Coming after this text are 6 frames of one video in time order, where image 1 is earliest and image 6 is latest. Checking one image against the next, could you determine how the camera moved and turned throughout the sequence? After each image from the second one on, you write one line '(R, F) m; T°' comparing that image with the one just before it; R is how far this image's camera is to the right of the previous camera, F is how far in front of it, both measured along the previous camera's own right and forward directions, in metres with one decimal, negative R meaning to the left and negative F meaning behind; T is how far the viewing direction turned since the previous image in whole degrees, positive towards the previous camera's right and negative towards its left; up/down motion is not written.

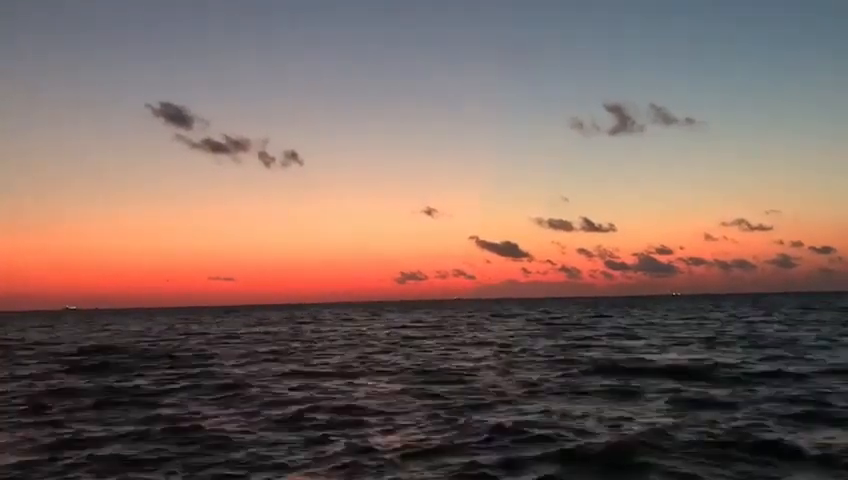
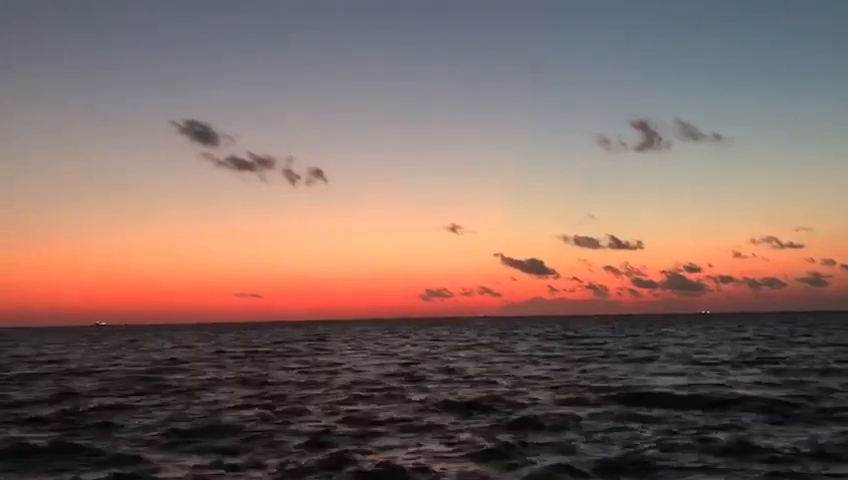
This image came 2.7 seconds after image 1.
(-0.8, +1.5) m; -2°
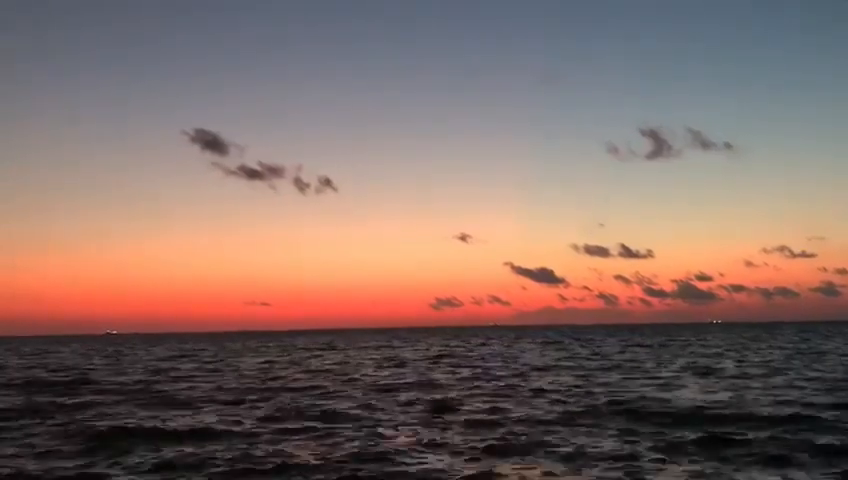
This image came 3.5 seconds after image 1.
(-2.0, +1.3) m; 0°
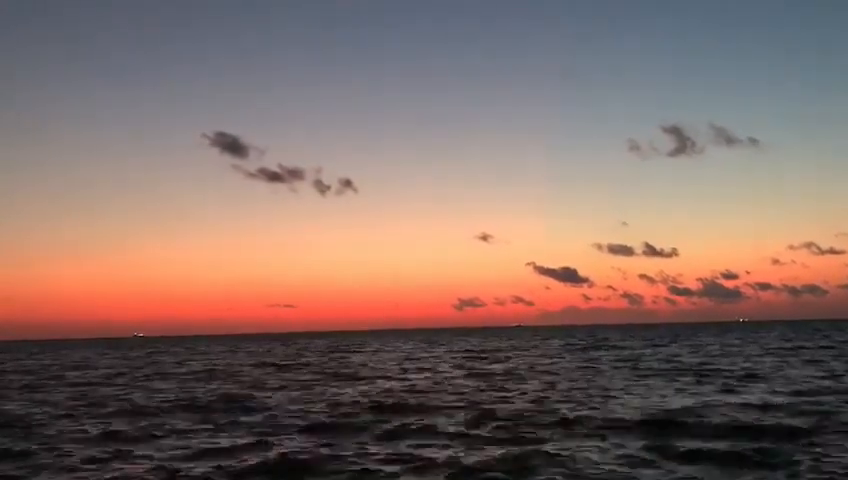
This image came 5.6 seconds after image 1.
(0.0, +1.3) m; -2°
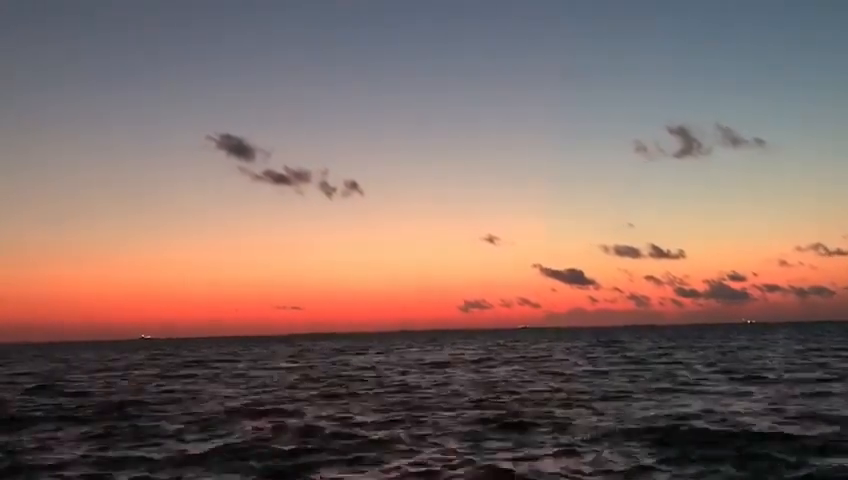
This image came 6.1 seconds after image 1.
(-2.3, +0.8) m; 0°
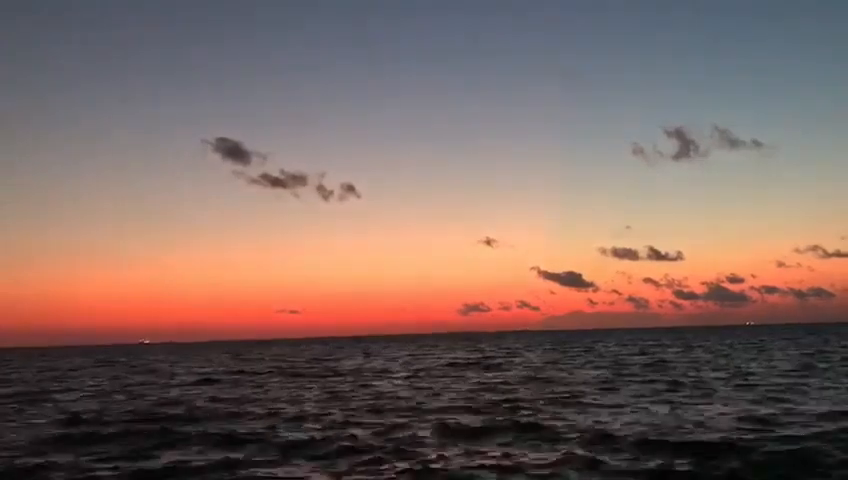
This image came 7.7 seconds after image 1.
(-0.8, +1.8) m; 0°
